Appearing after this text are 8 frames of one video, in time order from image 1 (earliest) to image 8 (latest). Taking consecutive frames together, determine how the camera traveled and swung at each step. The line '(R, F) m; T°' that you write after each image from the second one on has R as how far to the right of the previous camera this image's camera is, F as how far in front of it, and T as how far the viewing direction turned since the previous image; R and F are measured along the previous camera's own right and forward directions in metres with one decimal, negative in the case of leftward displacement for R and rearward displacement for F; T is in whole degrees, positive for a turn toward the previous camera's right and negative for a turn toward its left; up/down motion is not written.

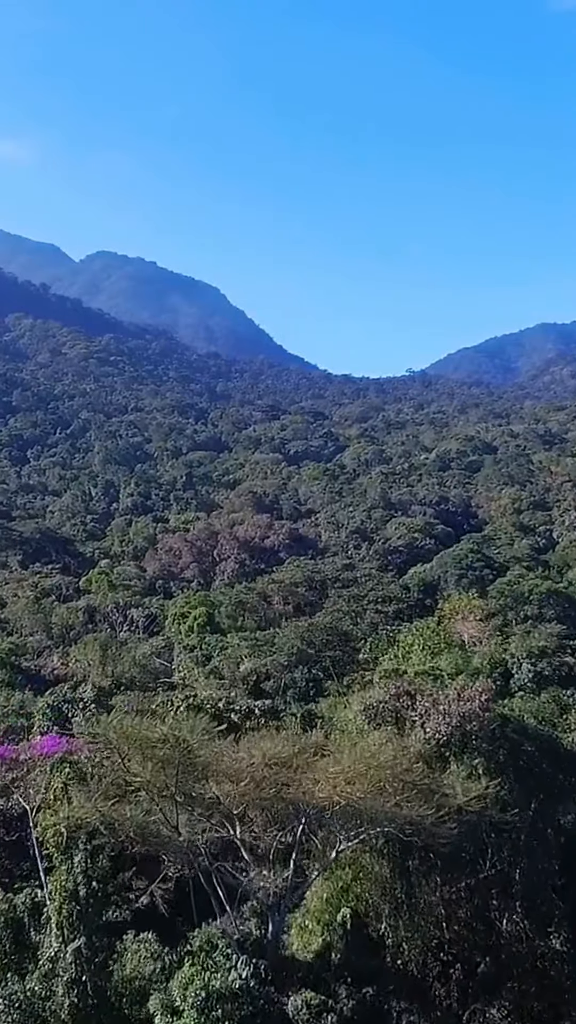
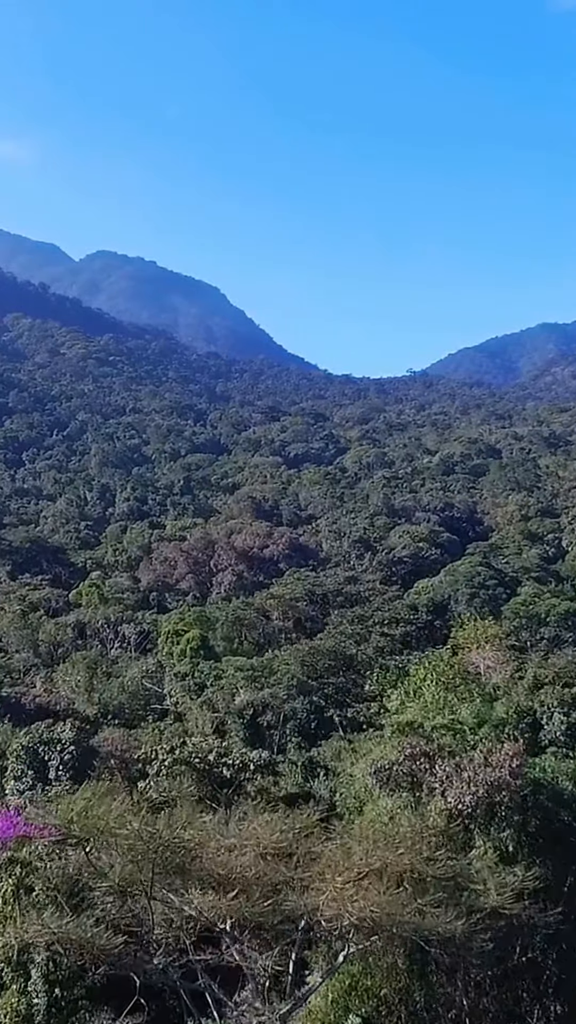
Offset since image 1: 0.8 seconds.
(0.0, +1.8) m; 0°
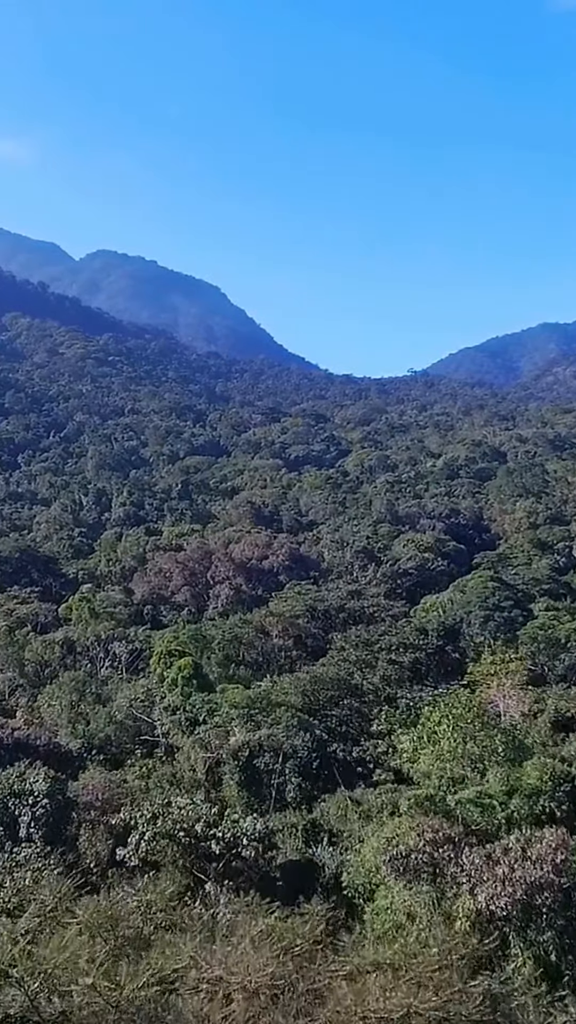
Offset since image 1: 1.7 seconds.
(0.0, +1.9) m; 0°
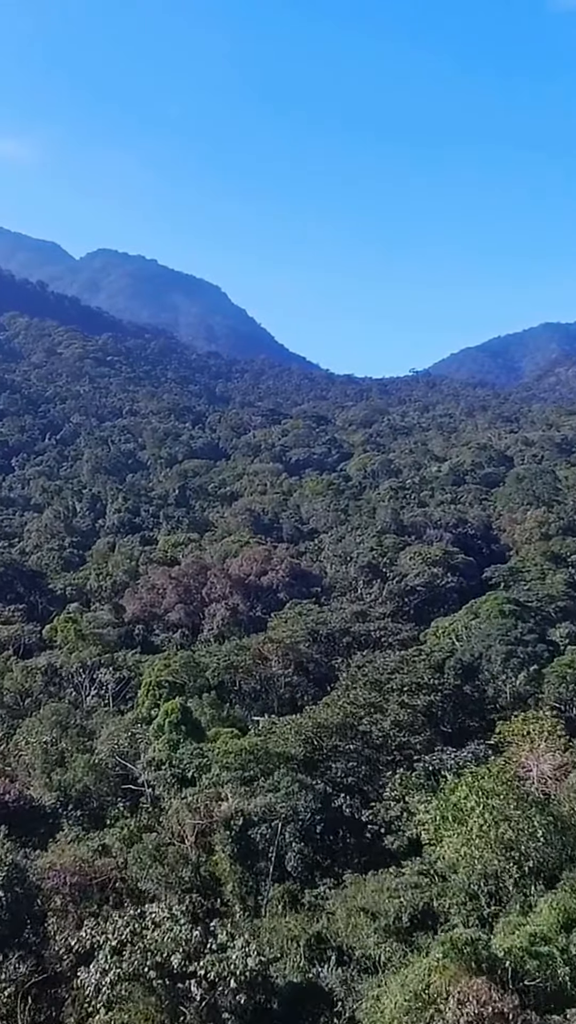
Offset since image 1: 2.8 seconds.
(0.0, +2.5) m; 0°
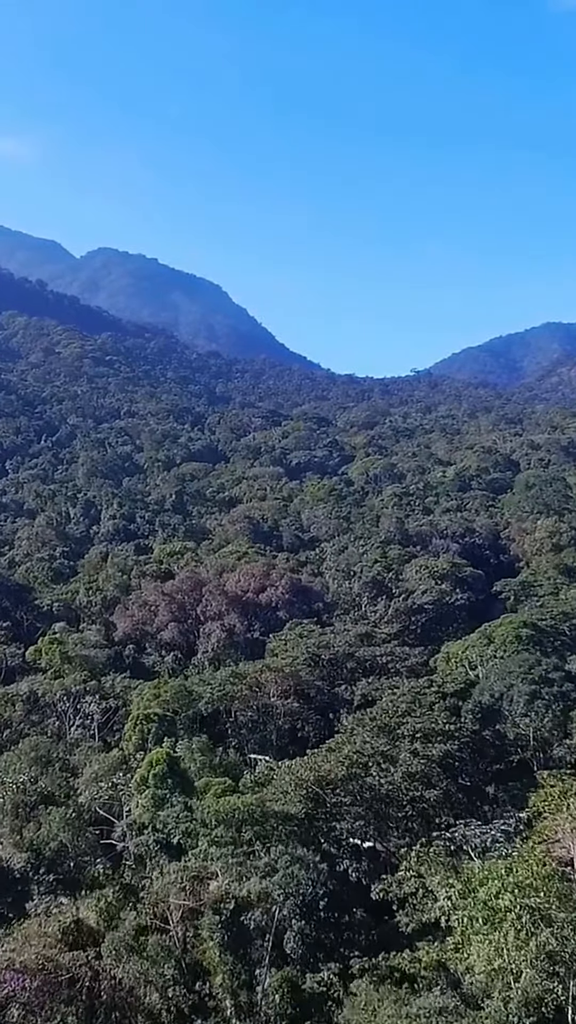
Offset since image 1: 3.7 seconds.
(0.0, +2.2) m; 0°
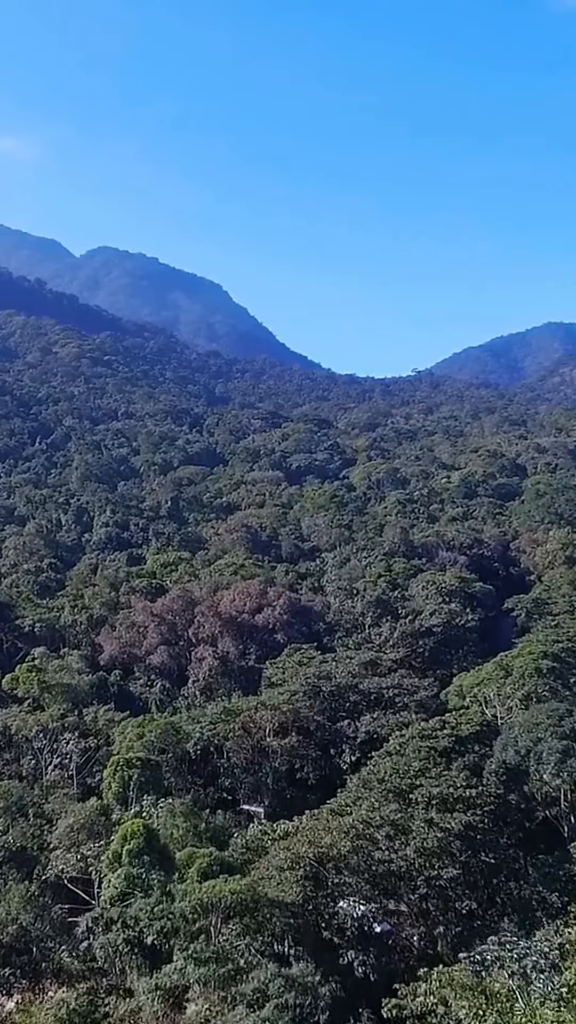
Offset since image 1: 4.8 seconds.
(+0.1, +2.5) m; 0°
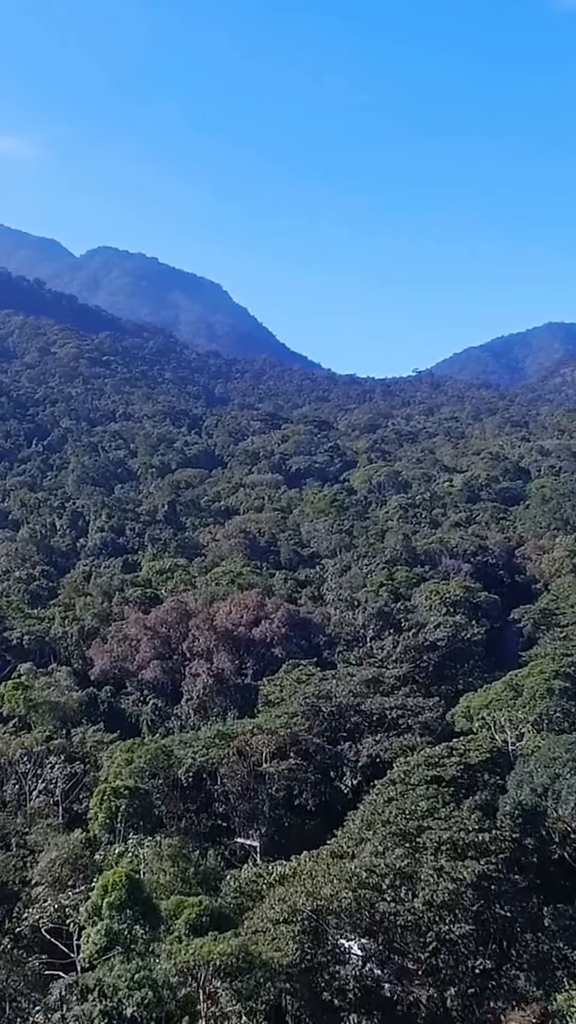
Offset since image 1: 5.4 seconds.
(0.0, +1.4) m; 0°
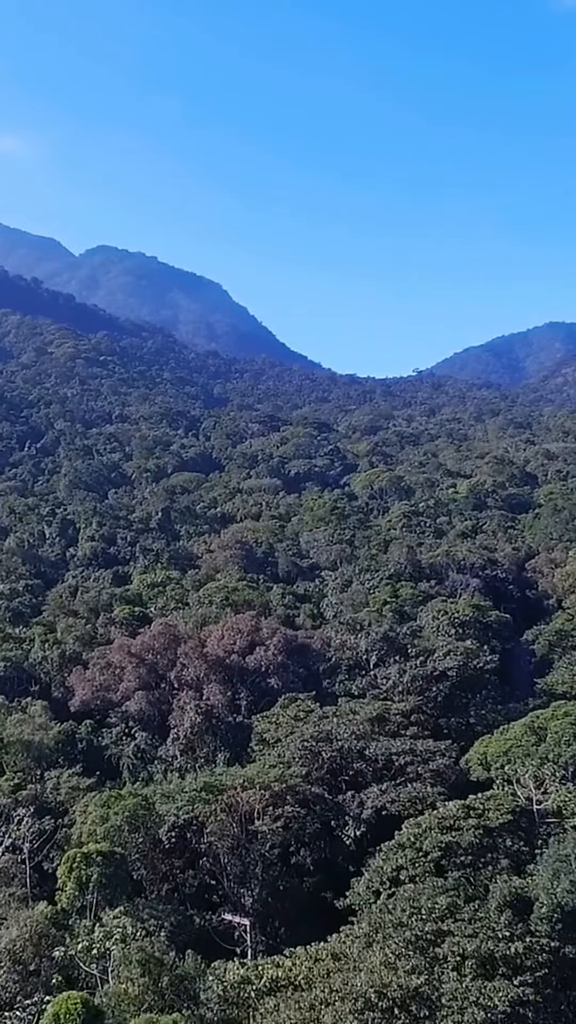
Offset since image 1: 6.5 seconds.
(+0.1, +2.6) m; 0°
